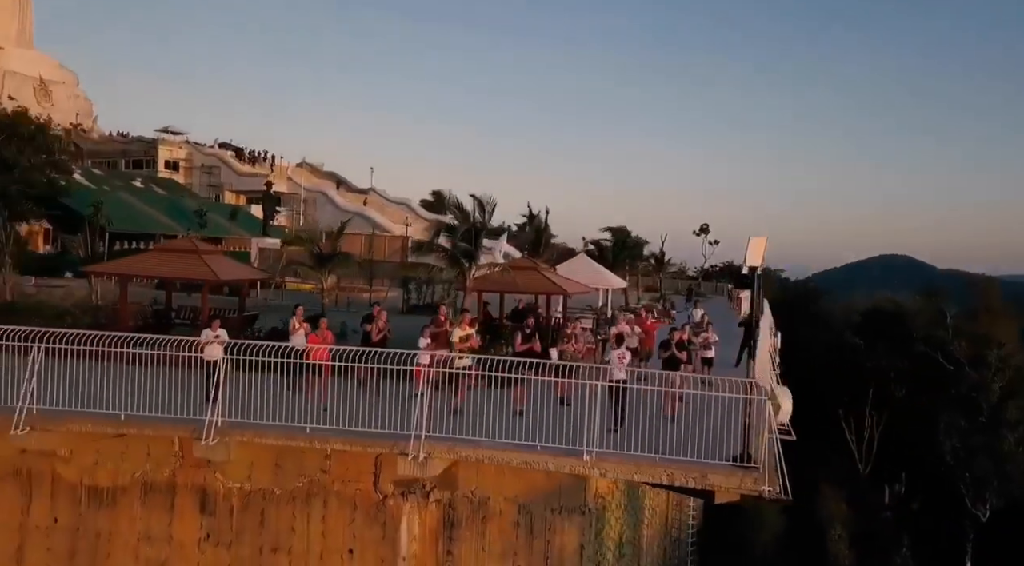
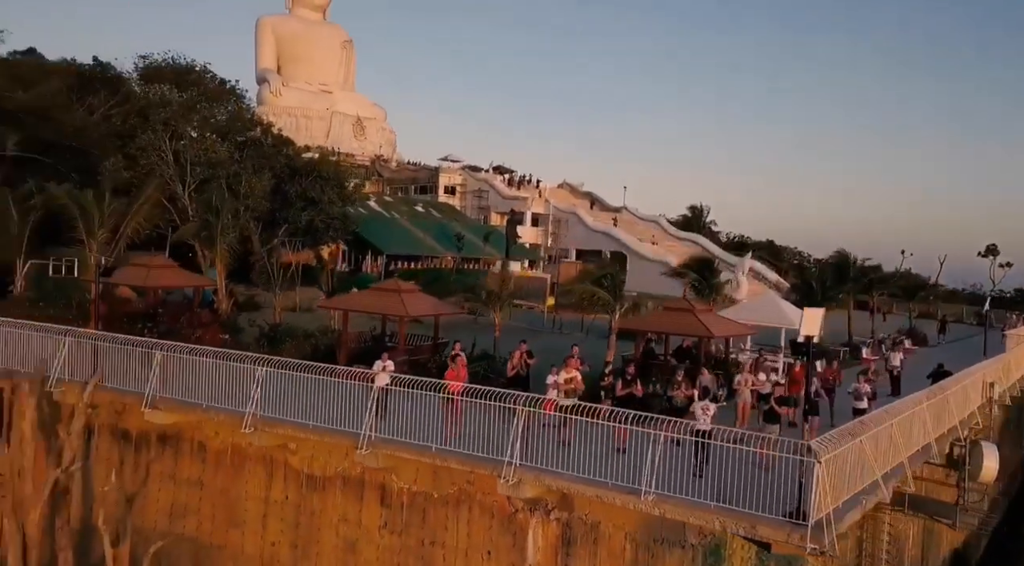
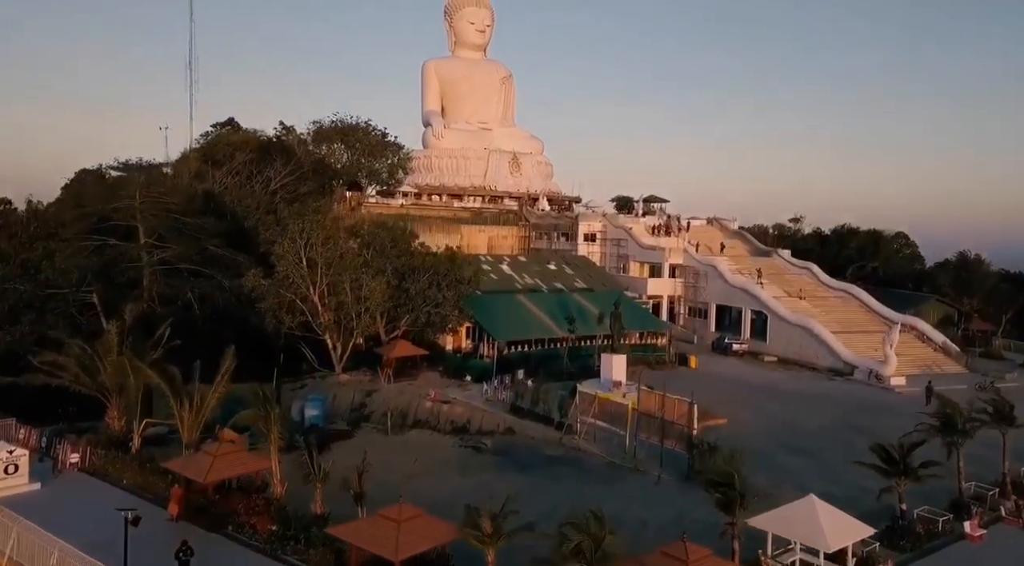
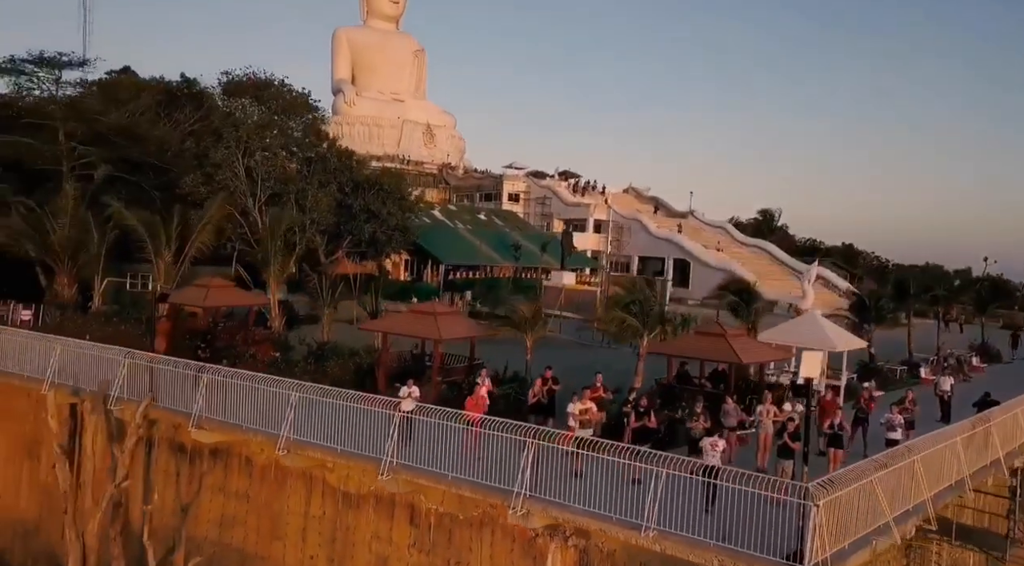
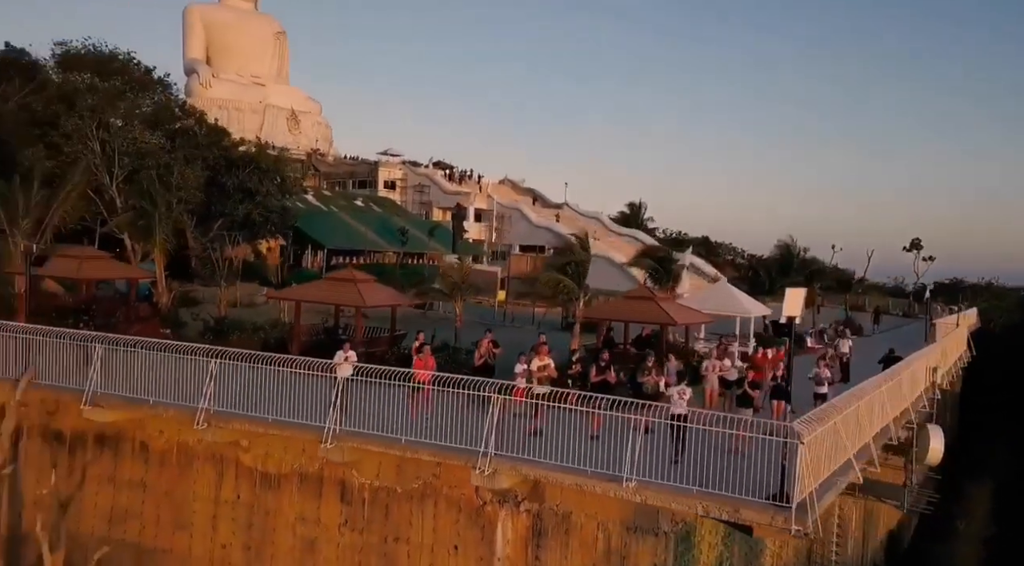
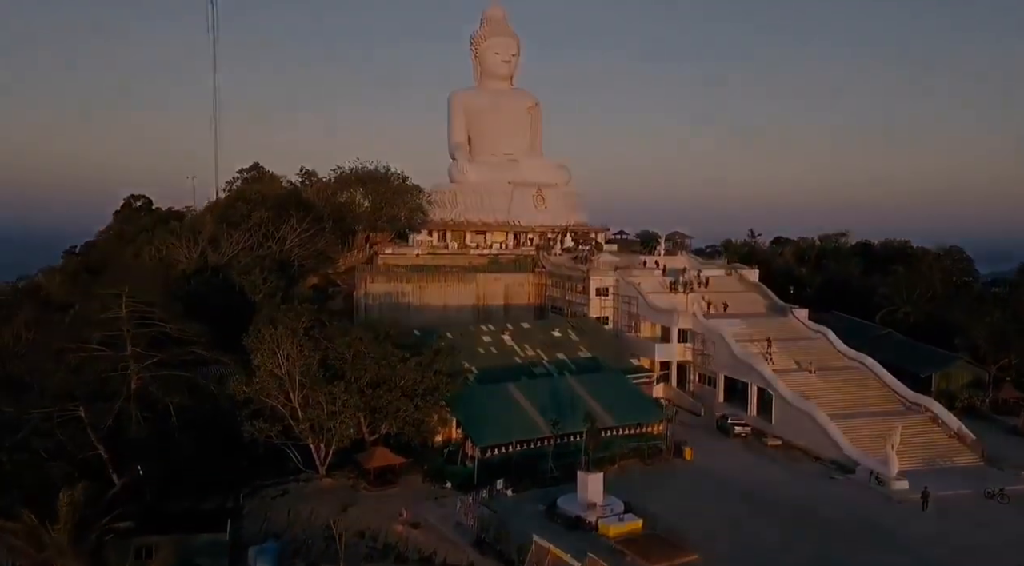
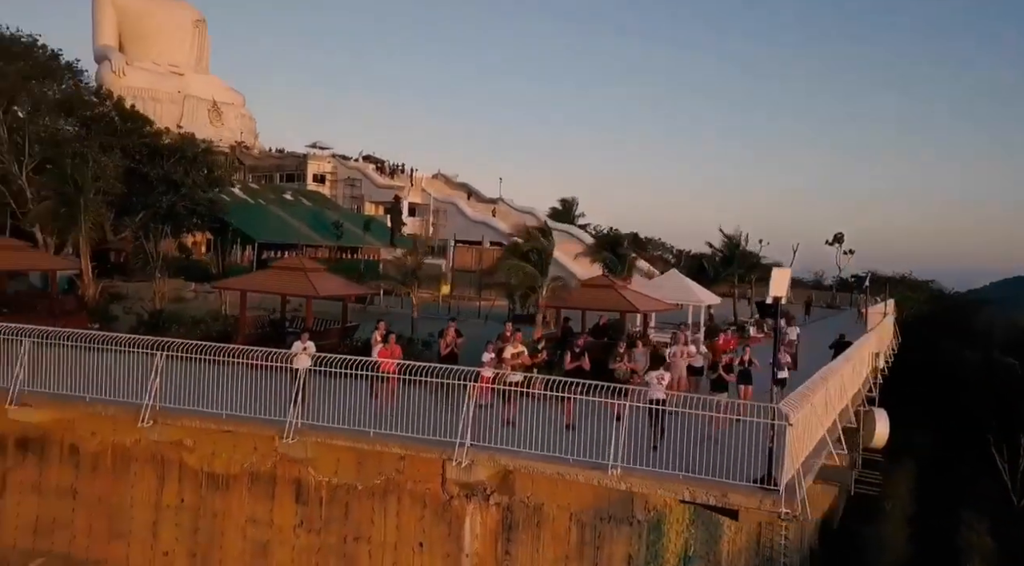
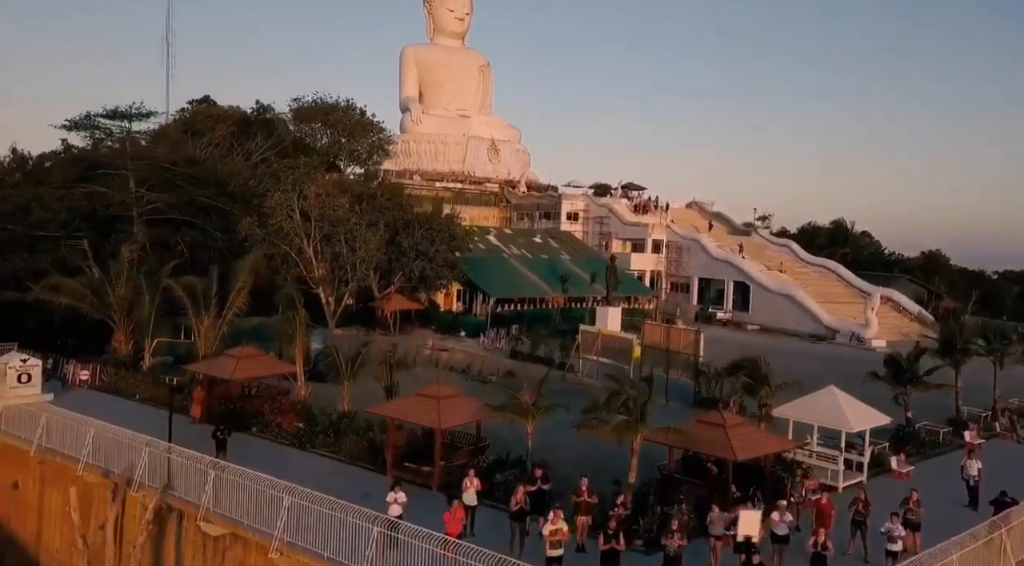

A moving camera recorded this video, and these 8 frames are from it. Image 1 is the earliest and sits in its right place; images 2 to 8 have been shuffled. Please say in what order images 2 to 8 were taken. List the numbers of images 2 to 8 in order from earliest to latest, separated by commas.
7, 5, 2, 4, 8, 3, 6
